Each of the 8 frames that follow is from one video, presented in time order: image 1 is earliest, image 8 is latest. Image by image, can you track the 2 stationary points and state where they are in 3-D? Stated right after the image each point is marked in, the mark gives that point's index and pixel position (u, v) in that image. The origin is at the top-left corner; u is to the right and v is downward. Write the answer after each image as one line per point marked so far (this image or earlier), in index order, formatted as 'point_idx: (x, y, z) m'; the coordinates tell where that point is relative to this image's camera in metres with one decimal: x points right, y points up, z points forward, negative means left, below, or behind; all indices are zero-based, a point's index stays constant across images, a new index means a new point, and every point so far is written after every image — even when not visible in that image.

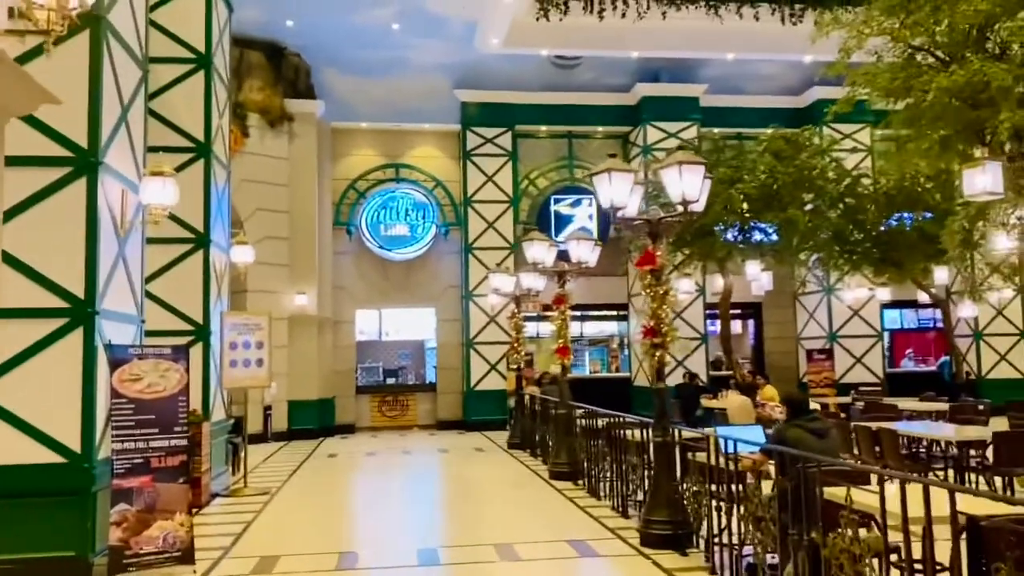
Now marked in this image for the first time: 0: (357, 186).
0: (-3.2, +2.1, +18.0) m
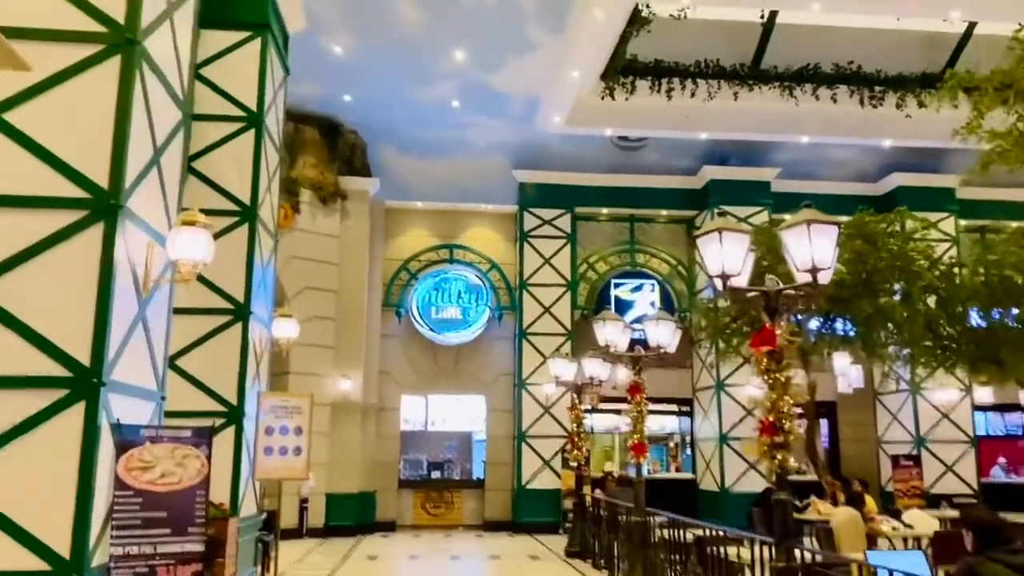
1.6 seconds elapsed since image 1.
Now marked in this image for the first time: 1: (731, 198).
0: (-2.1, +0.4, +17.2) m
1: (+4.1, +1.7, +16.5) m
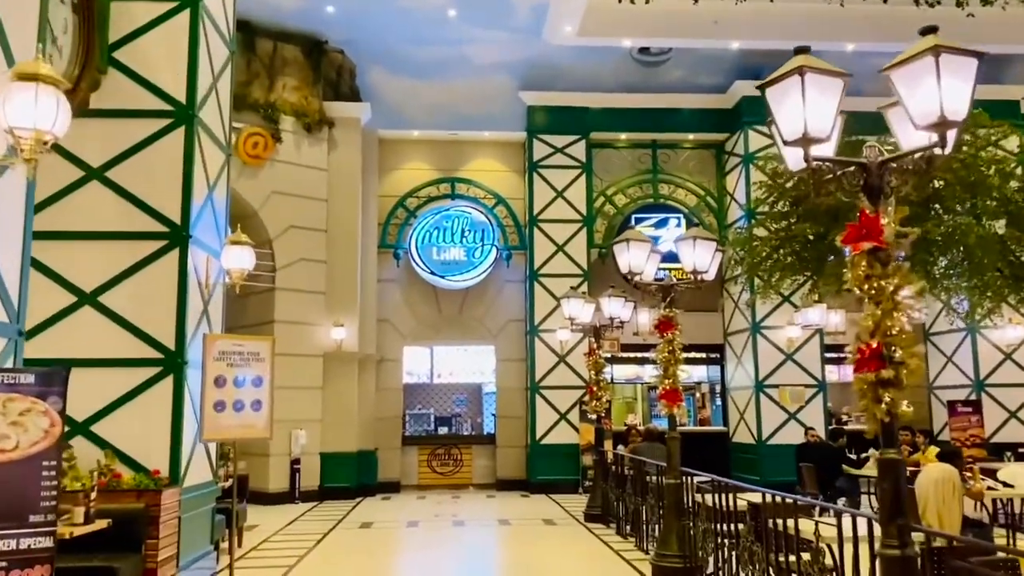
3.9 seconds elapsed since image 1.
0: (-1.9, +1.5, +15.6) m
1: (+4.2, +2.9, +14.7) m
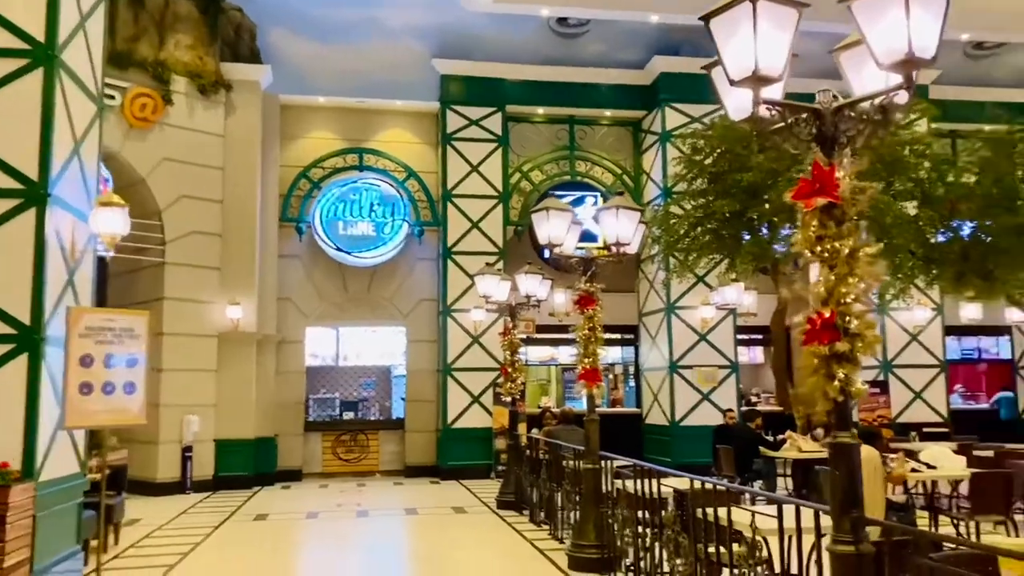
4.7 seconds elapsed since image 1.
0: (-3.4, +1.9, +14.8) m
1: (+2.8, +3.2, +14.5) m
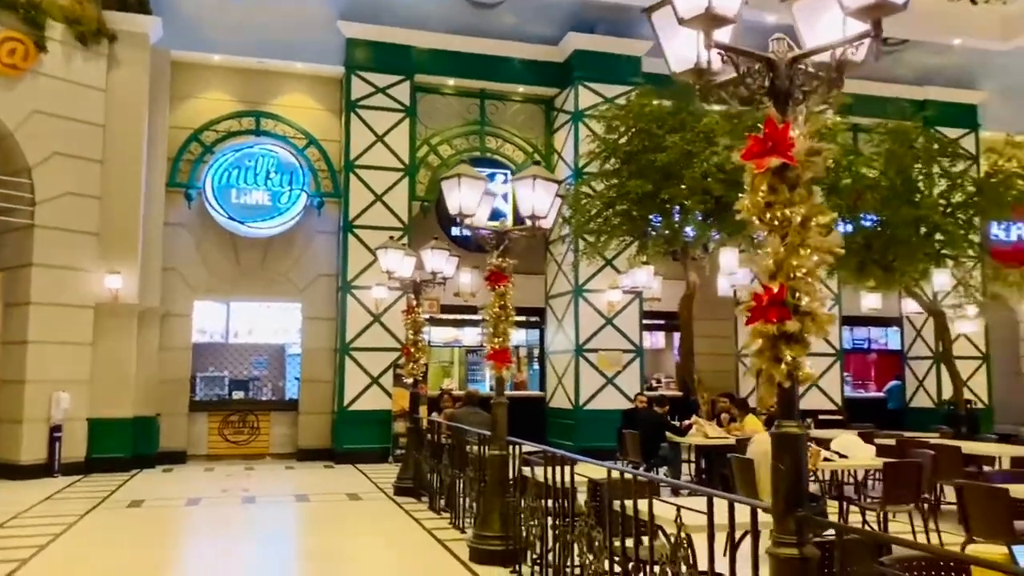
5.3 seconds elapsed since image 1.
0: (-4.9, +2.4, +13.8) m
1: (+1.4, +3.5, +14.2) m
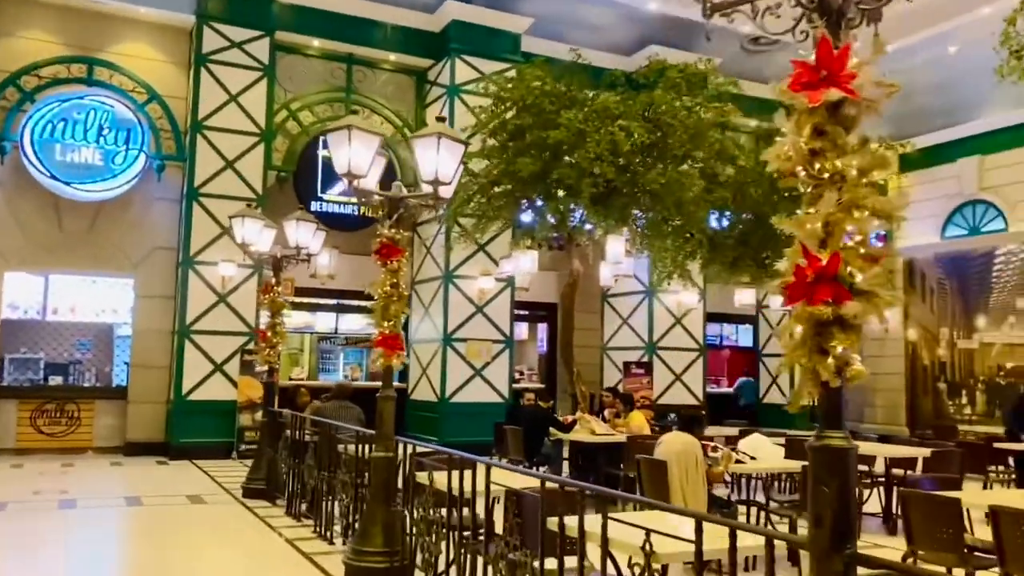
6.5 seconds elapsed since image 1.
0: (-6.7, +2.8, +11.9) m
1: (-0.6, +3.7, +13.4) m
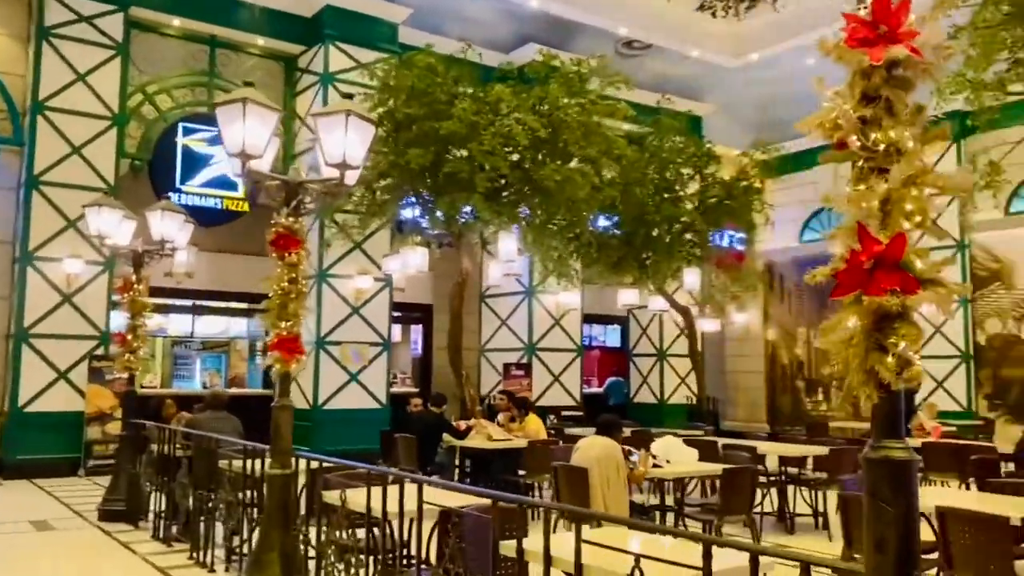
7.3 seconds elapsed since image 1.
0: (-8.1, +2.8, +10.3) m
1: (-2.4, +3.7, +12.7) m
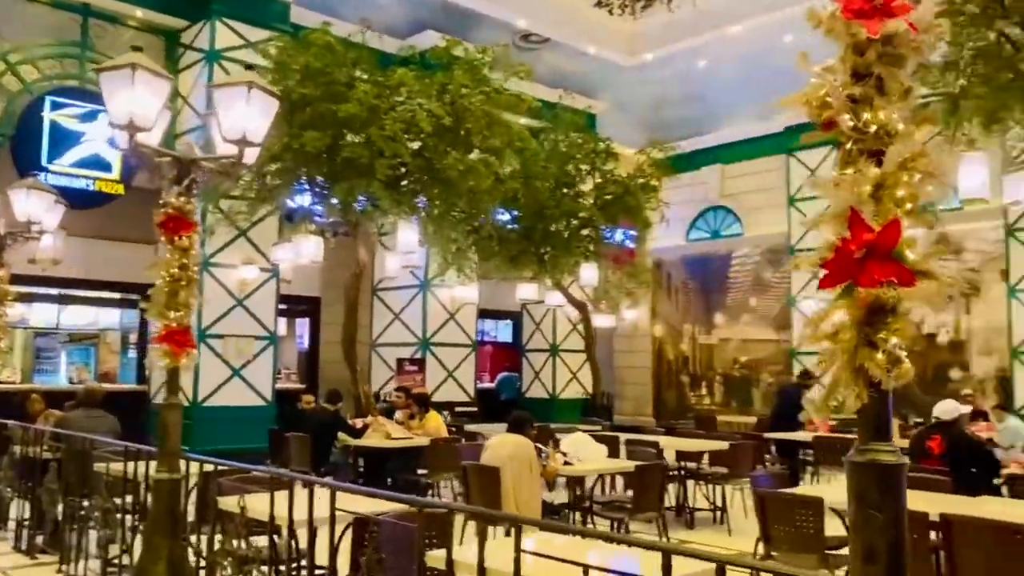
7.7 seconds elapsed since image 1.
0: (-9.2, +3.0, +8.9) m
1: (-3.8, +3.8, +12.1) m
